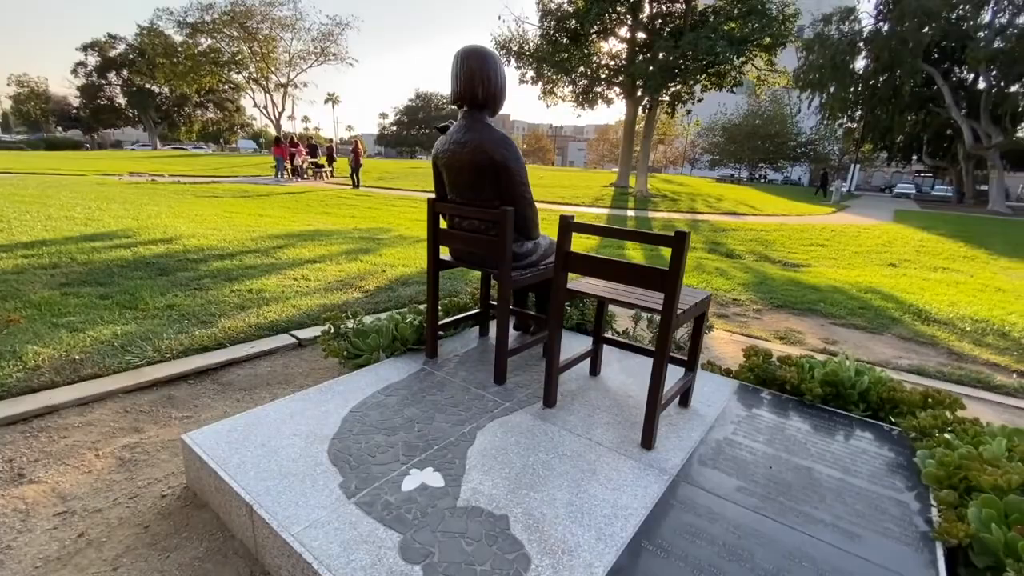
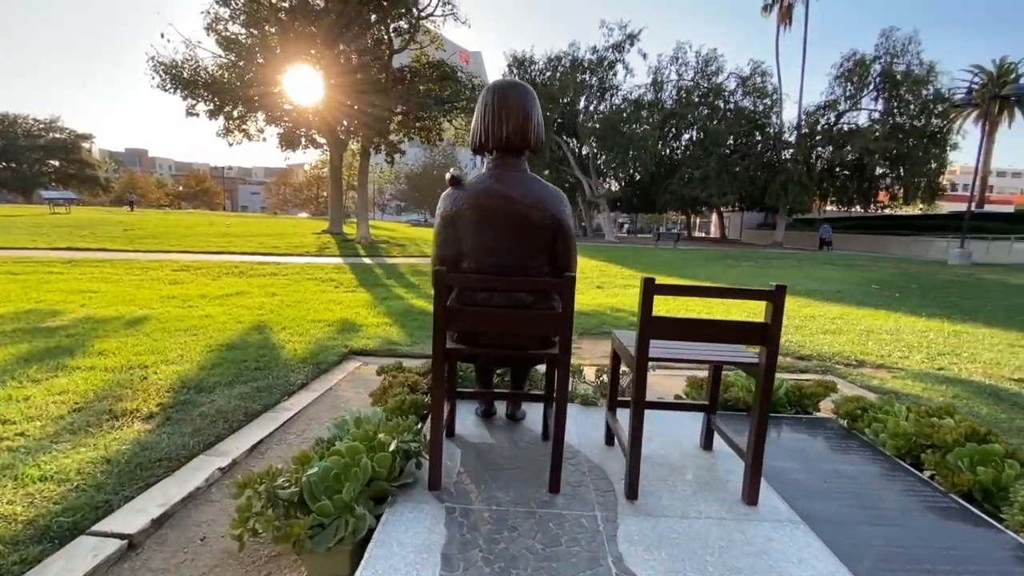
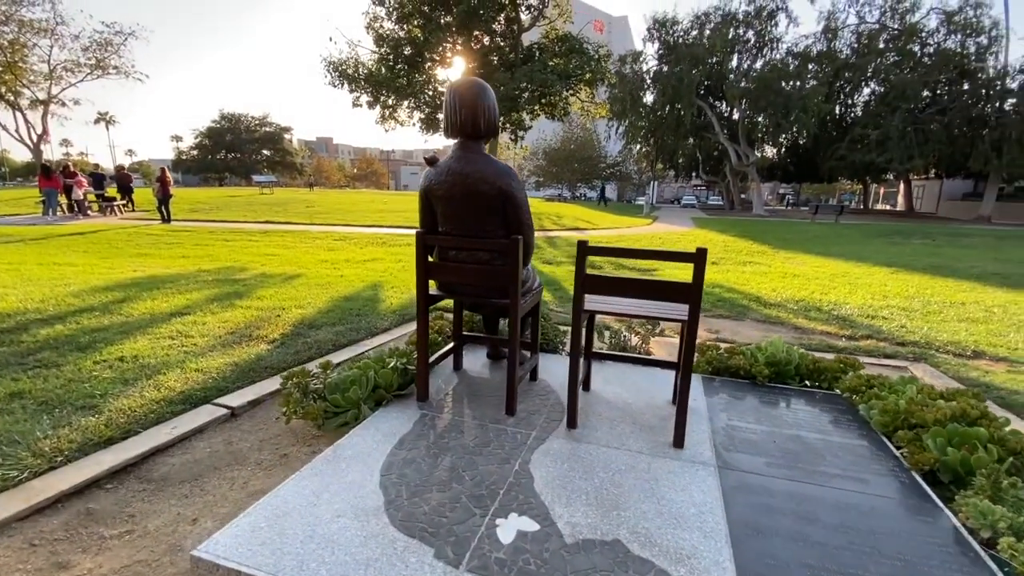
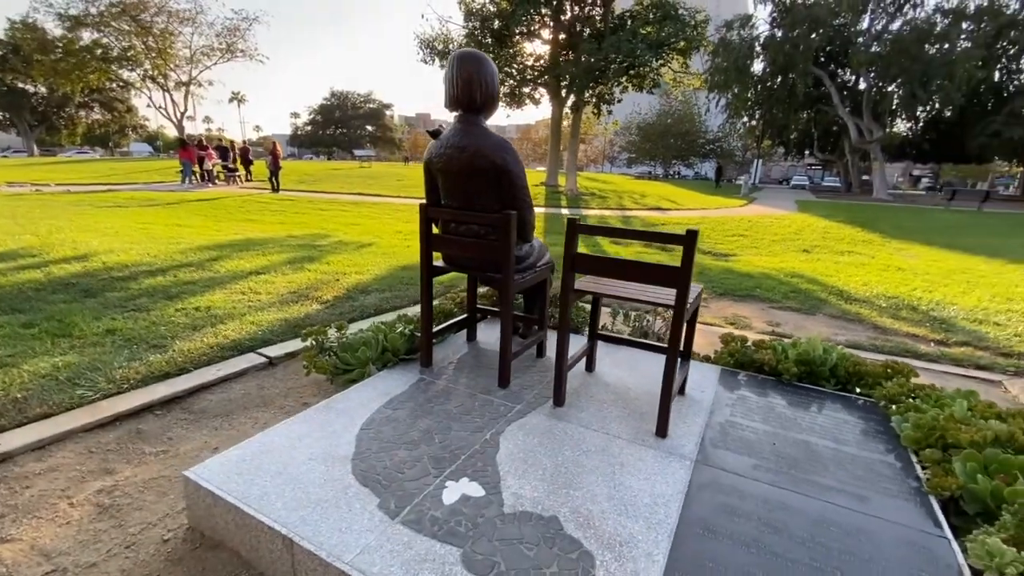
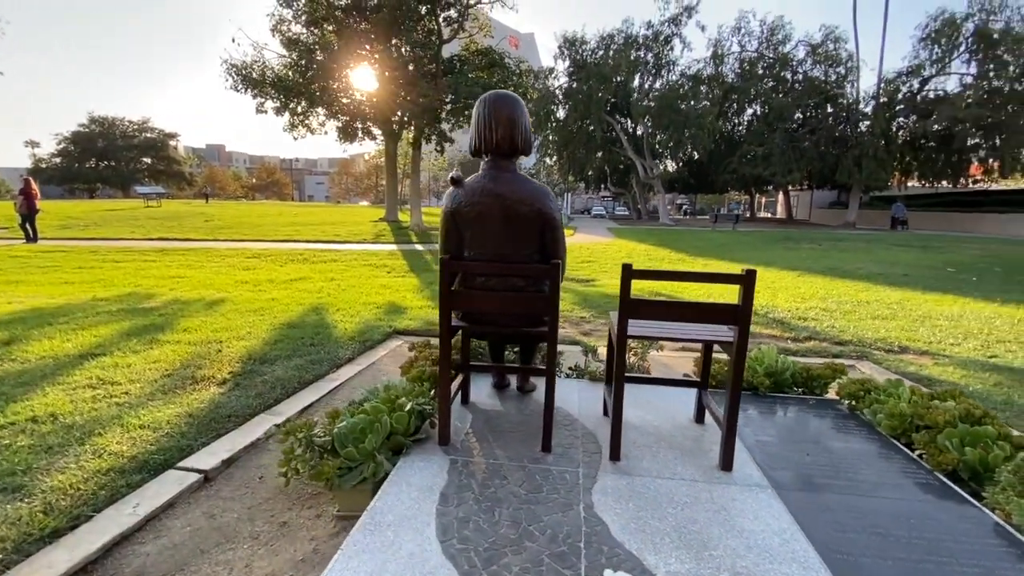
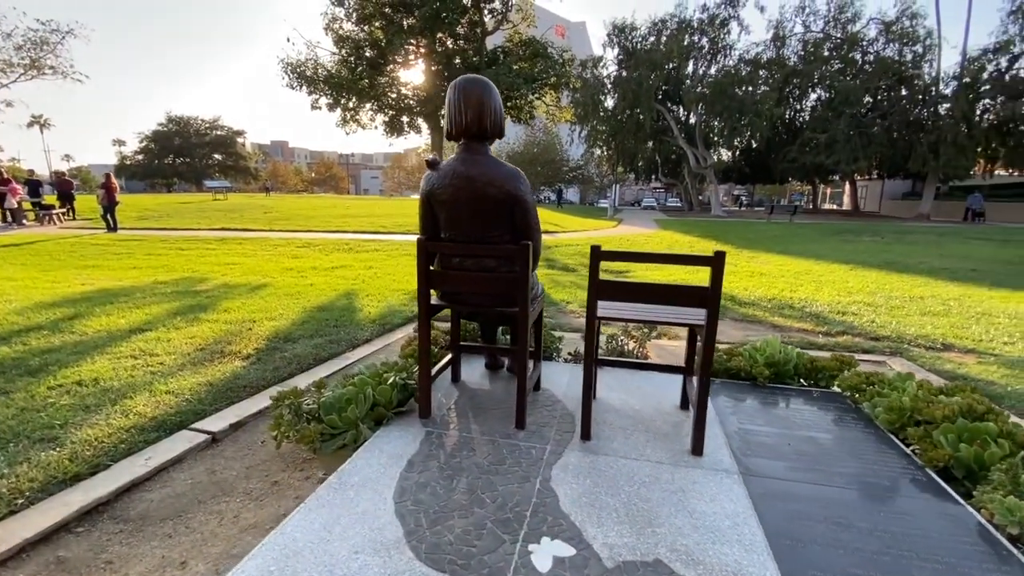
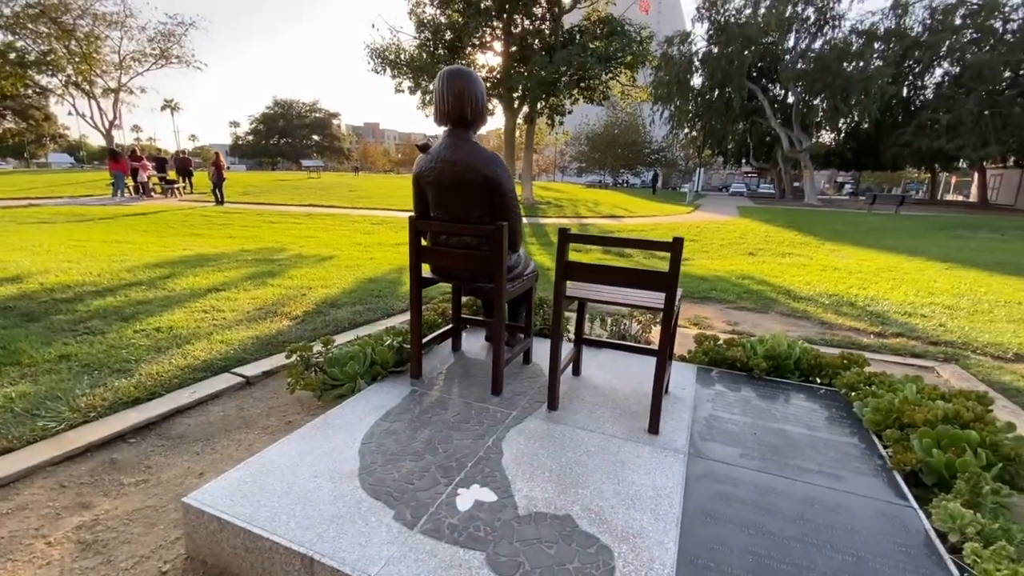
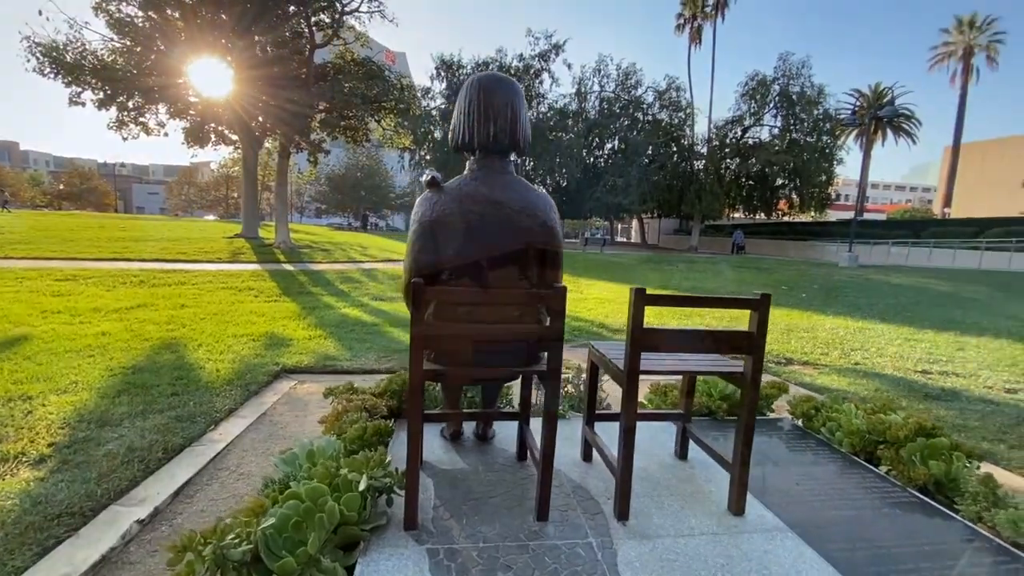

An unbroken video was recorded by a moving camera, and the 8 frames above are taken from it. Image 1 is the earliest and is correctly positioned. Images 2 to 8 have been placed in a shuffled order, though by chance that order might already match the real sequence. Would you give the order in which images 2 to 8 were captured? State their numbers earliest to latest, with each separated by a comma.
4, 7, 3, 6, 5, 2, 8
